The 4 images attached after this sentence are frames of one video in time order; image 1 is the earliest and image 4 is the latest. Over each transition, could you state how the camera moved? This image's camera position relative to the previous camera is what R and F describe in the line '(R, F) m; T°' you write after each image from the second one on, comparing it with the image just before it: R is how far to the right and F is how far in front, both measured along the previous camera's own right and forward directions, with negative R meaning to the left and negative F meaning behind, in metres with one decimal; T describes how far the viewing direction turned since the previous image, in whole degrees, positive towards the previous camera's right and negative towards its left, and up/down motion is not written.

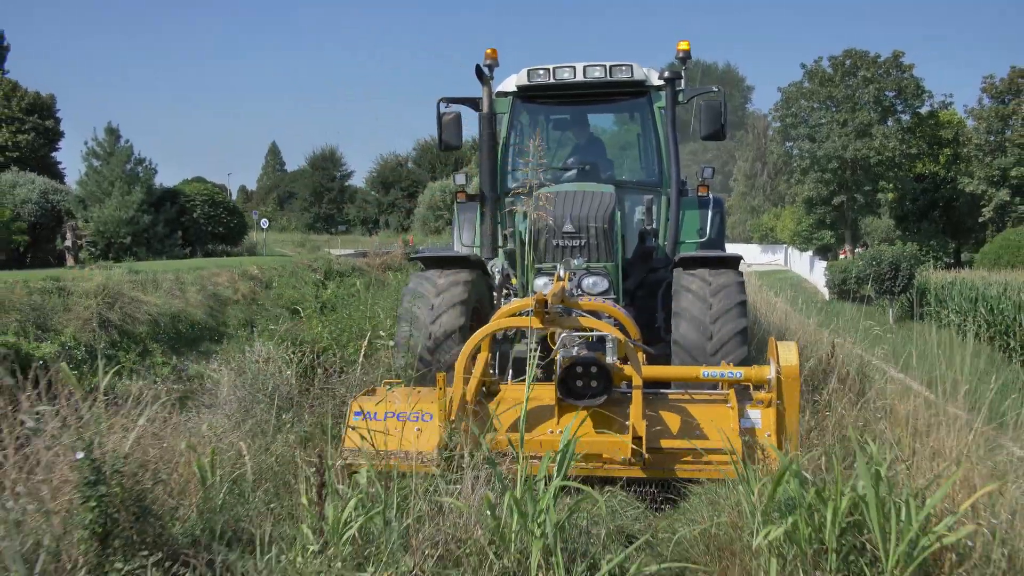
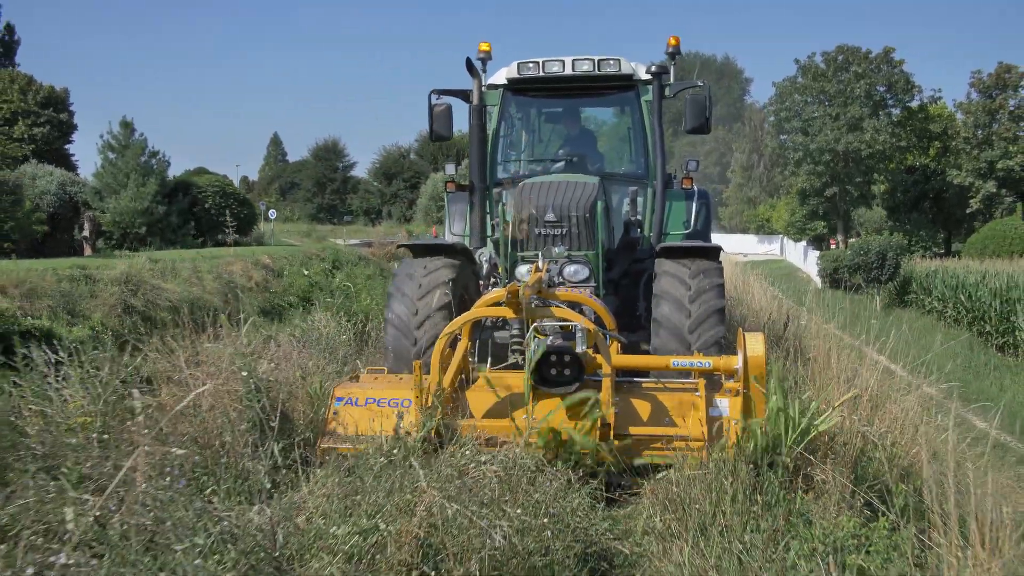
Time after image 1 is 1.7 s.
(0.0, -0.6) m; 0°
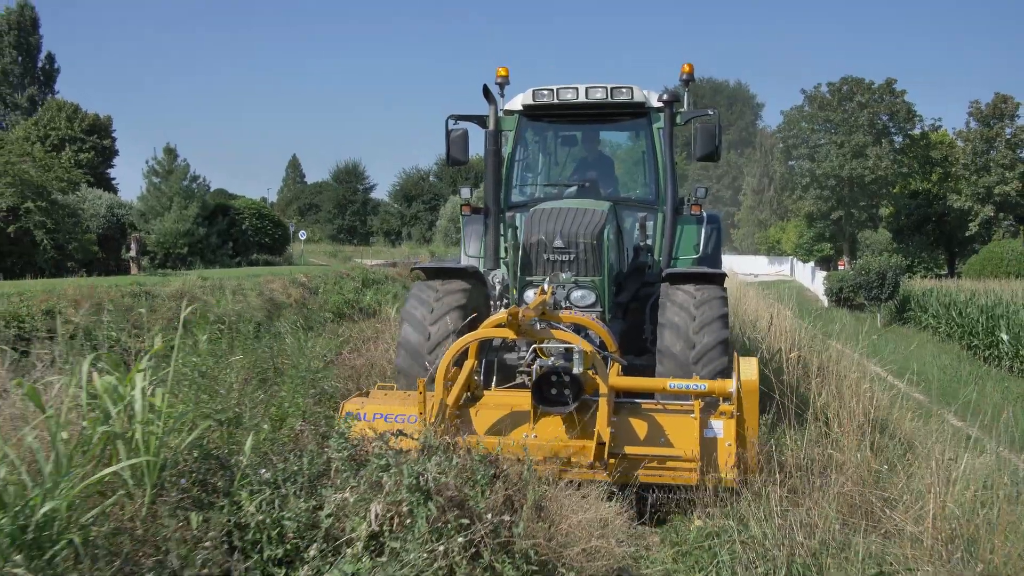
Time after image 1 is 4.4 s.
(-0.2, -0.9) m; -1°
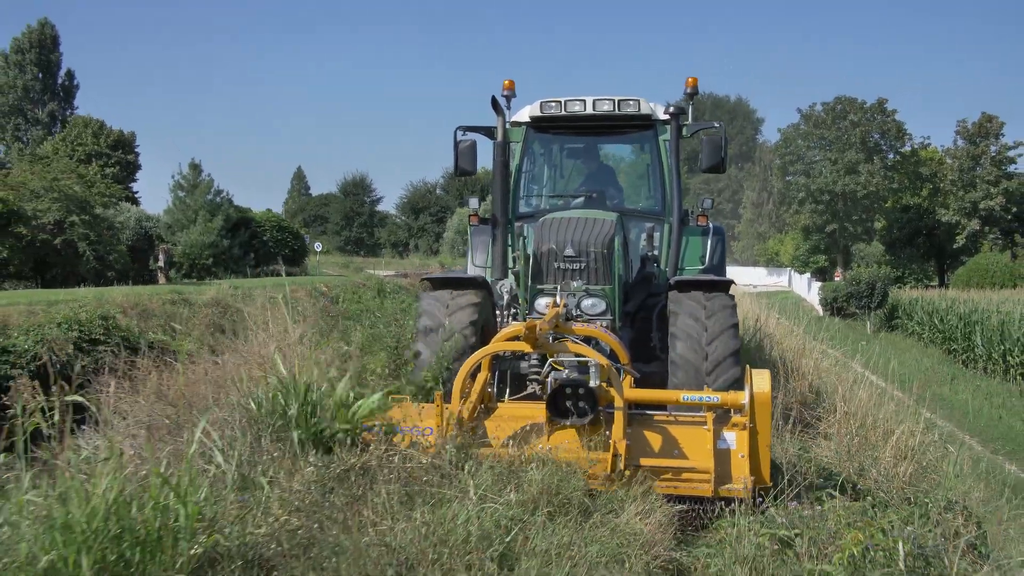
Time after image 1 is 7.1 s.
(-0.2, -0.9) m; 0°
